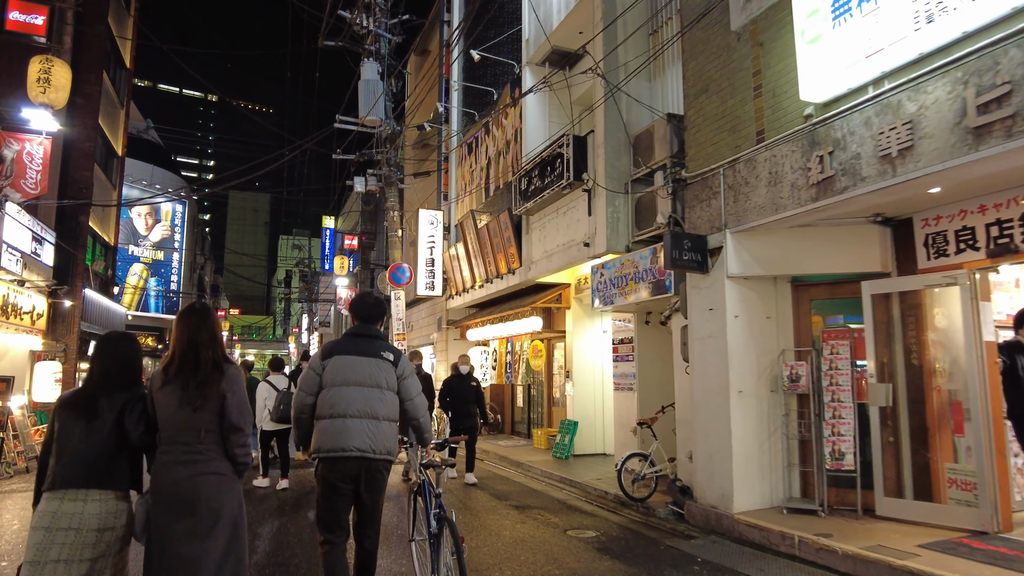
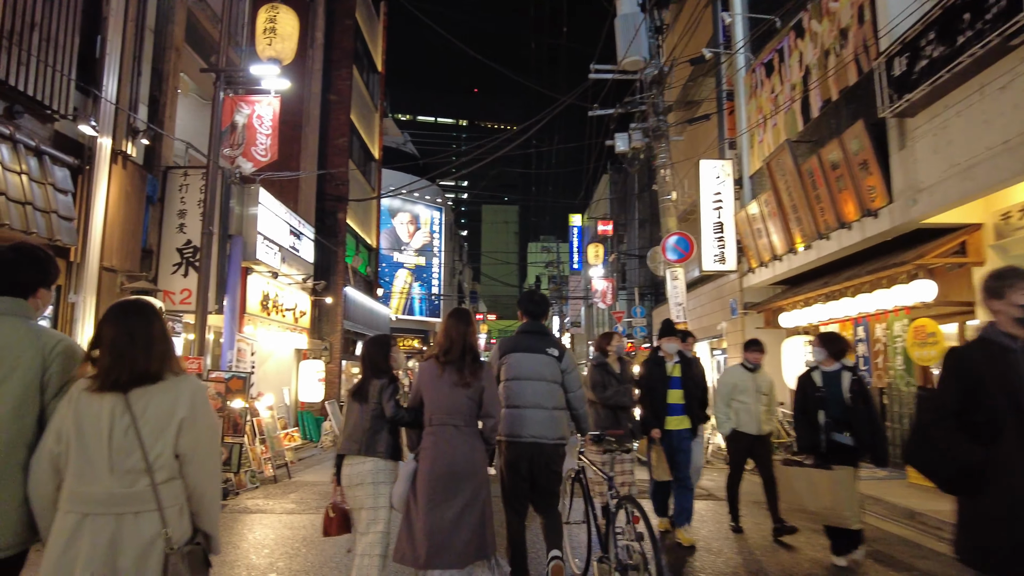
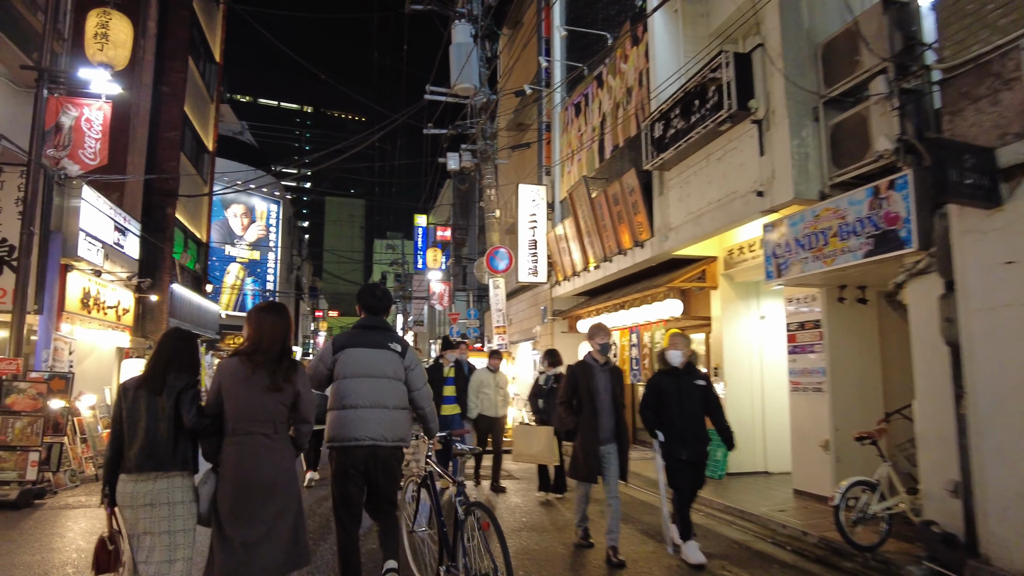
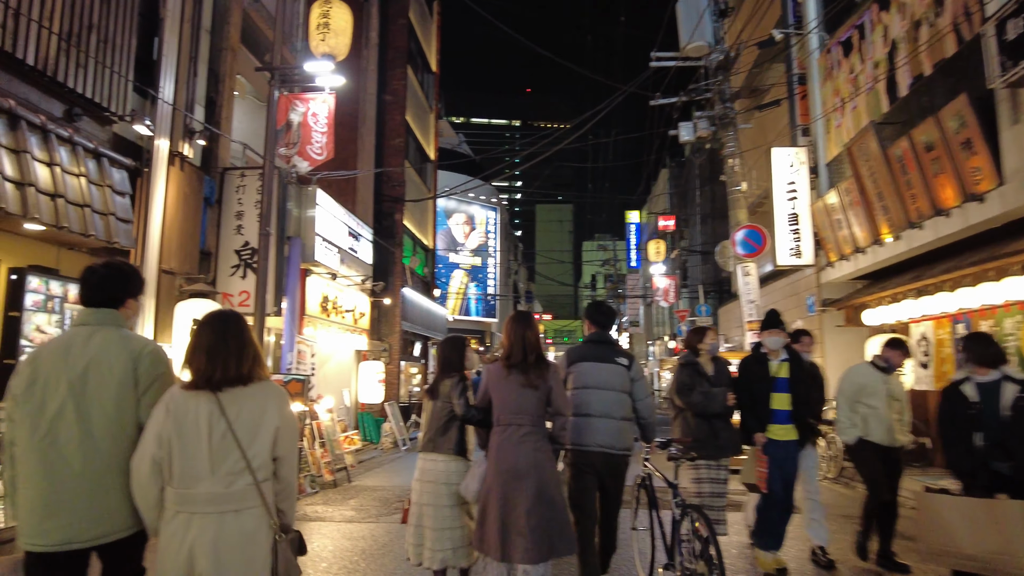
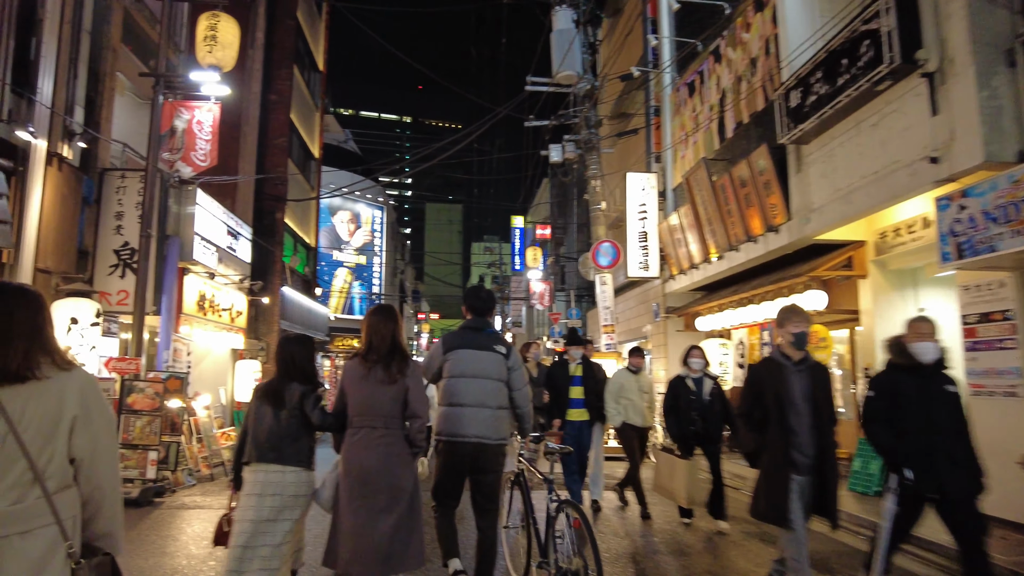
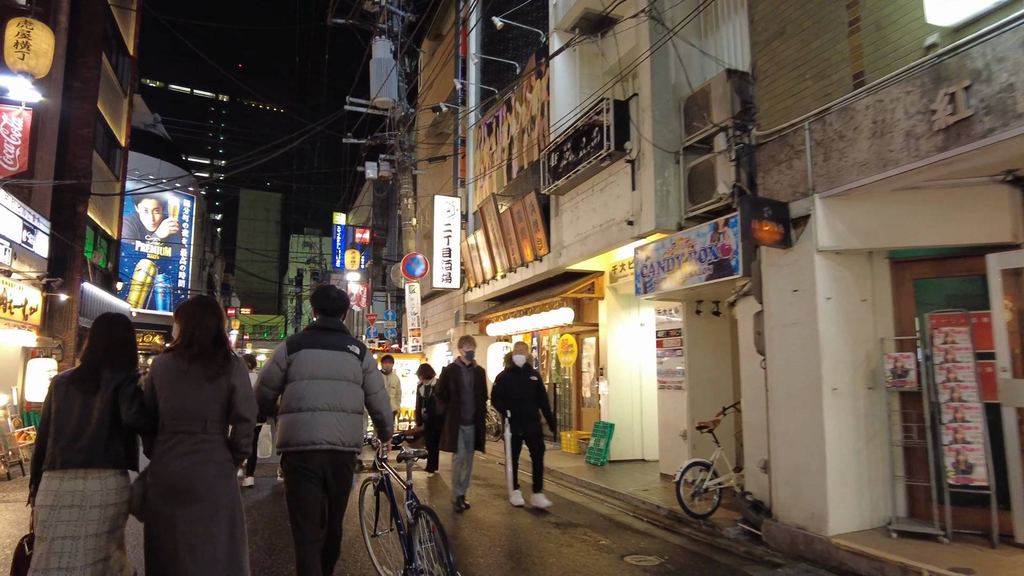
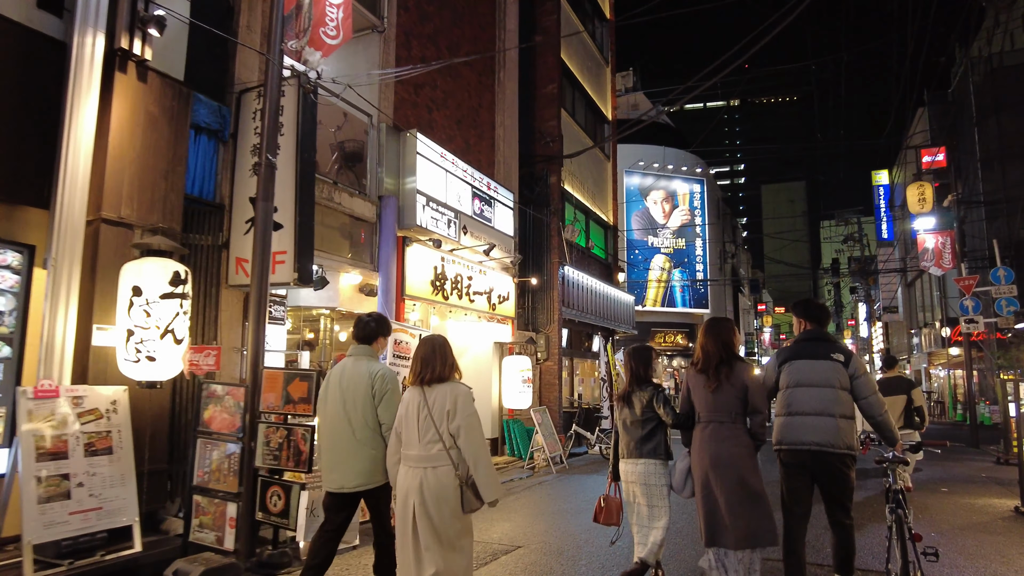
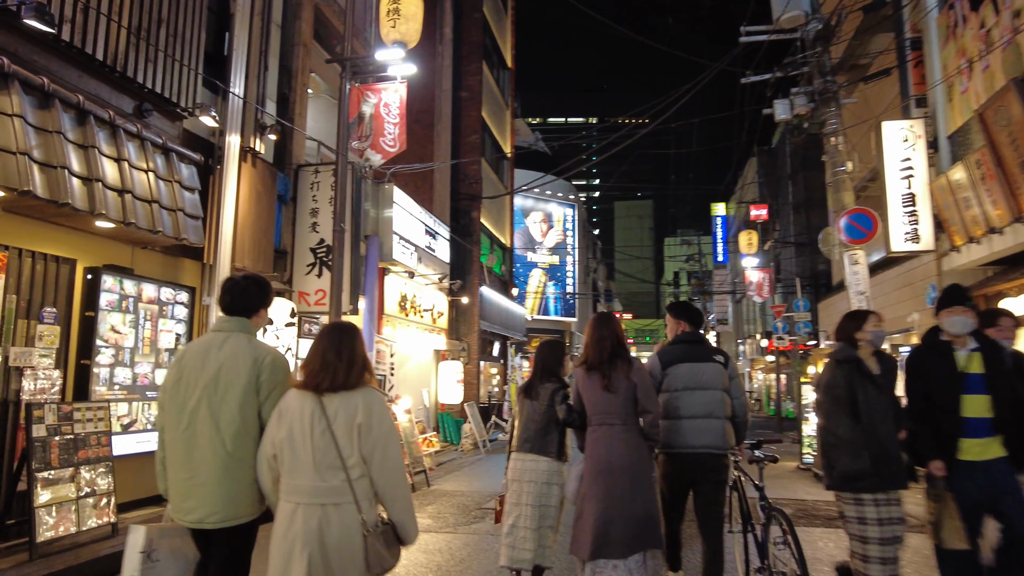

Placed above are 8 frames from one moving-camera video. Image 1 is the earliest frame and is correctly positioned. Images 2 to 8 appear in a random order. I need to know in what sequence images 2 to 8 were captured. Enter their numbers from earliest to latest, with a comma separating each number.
6, 3, 5, 2, 4, 8, 7
